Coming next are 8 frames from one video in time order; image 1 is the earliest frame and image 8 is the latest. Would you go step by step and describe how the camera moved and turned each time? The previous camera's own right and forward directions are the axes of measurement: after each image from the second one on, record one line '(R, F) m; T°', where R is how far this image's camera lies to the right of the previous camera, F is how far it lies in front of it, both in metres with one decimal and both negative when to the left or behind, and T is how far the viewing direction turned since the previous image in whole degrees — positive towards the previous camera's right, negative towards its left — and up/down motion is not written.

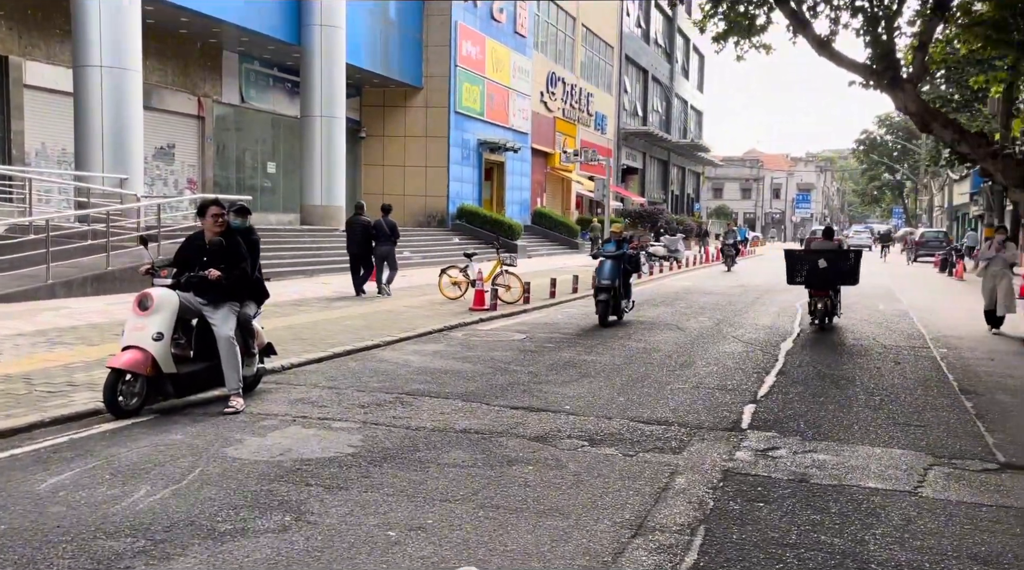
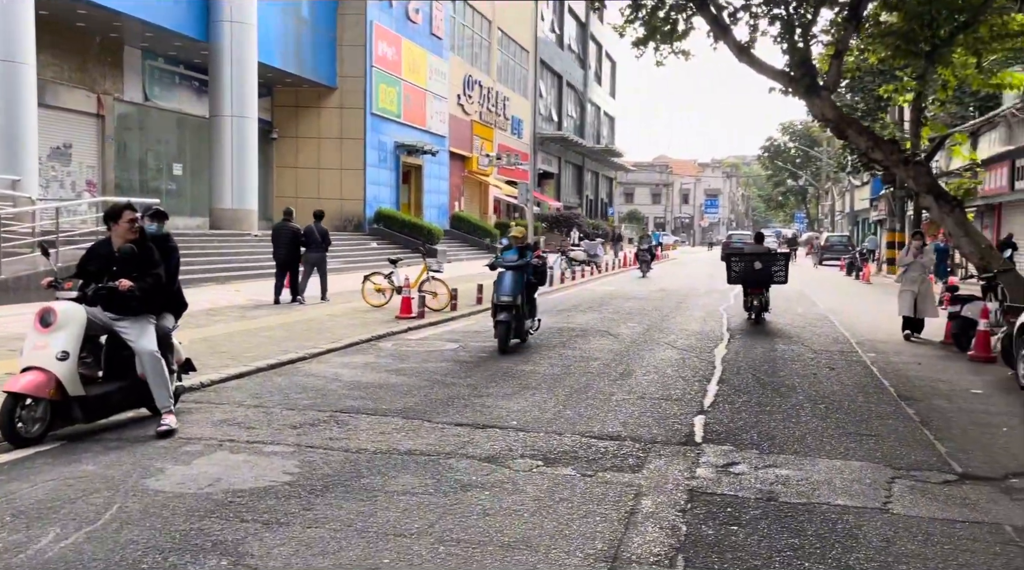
(-0.2, +0.3) m; +6°
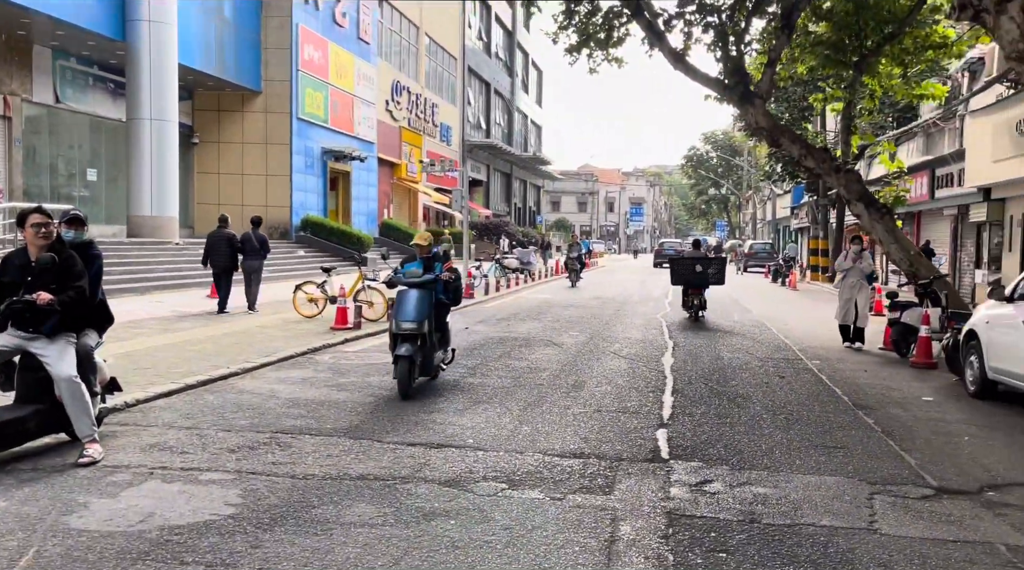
(-0.2, +0.3) m; +5°
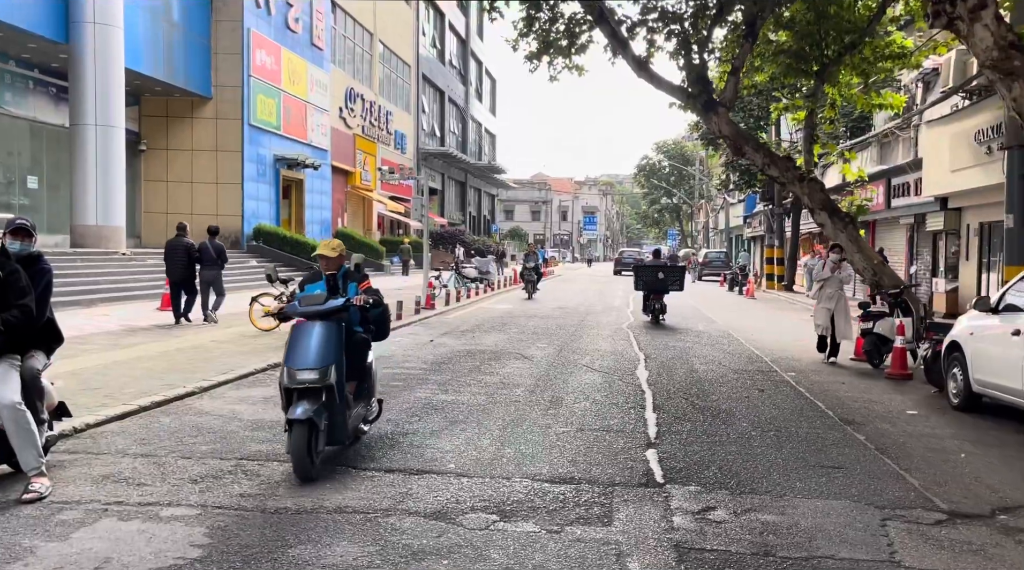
(-0.2, +0.3) m; +3°
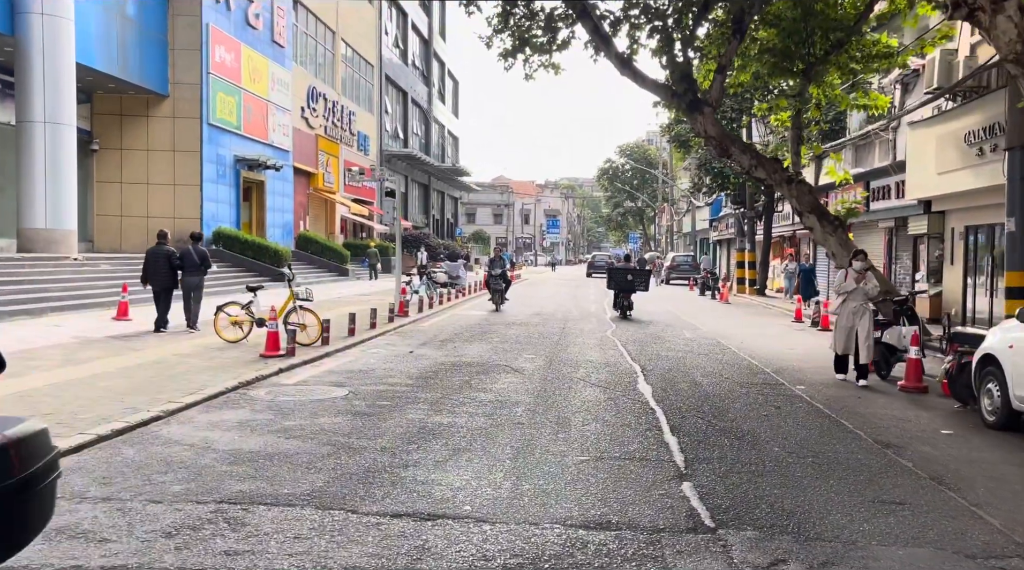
(-0.3, +0.7) m; +3°
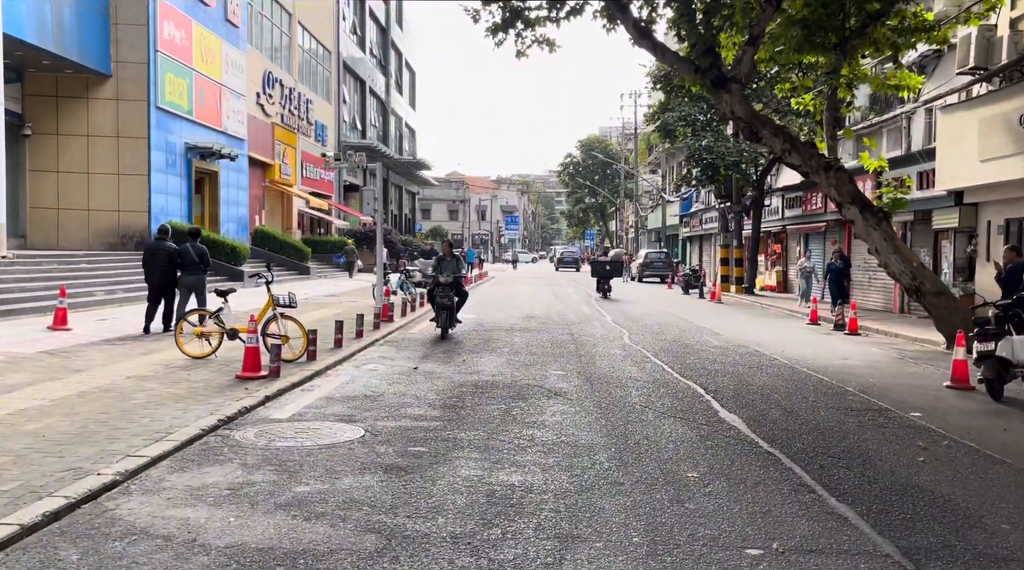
(-0.8, +1.8) m; +3°
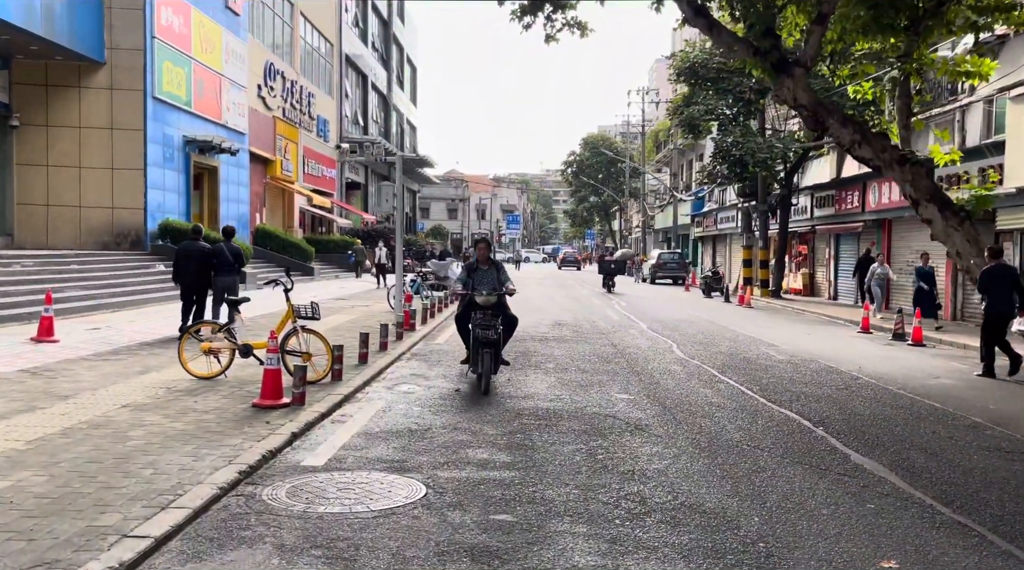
(-0.6, +1.3) m; 0°
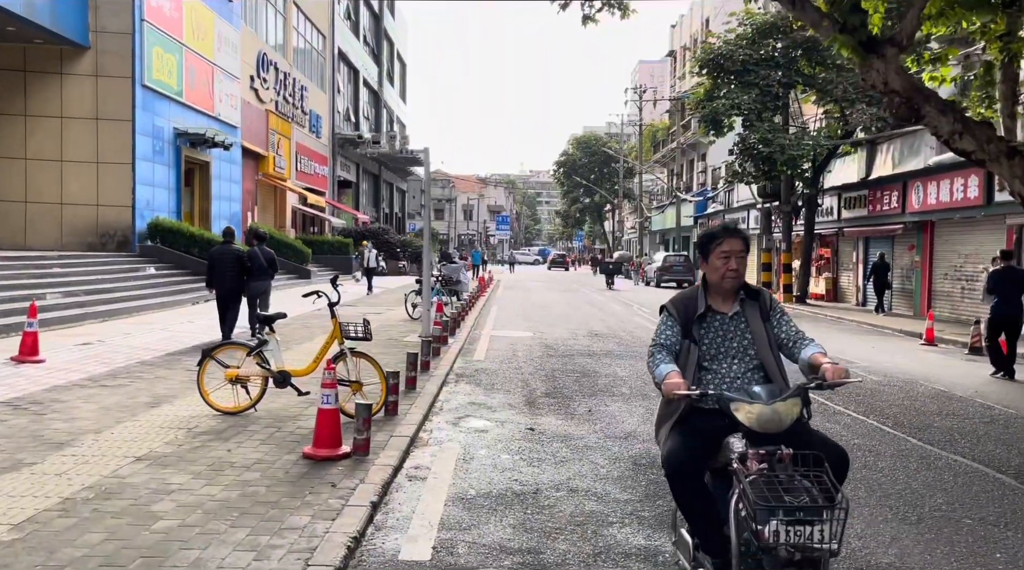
(-0.9, +1.5) m; +1°
